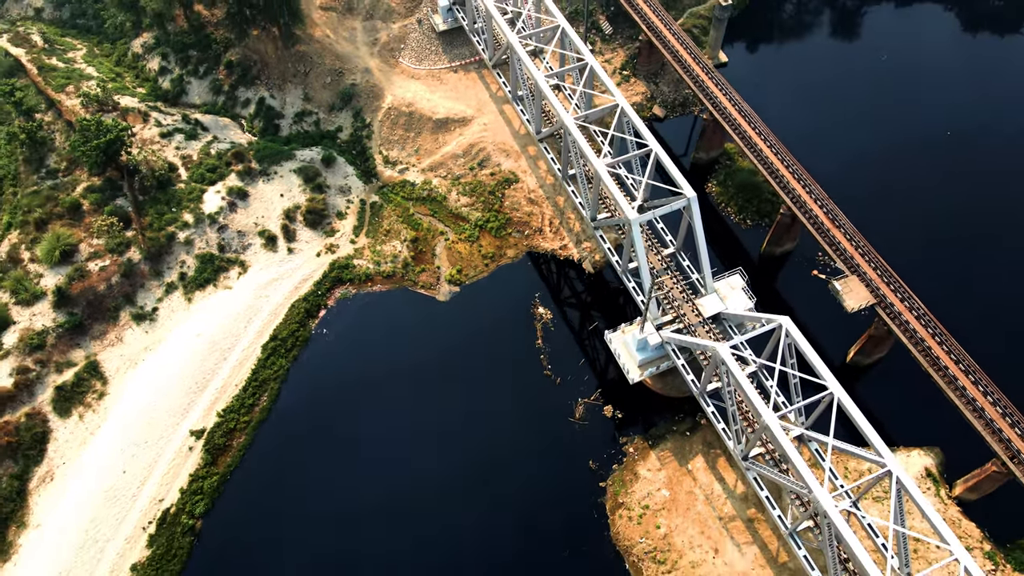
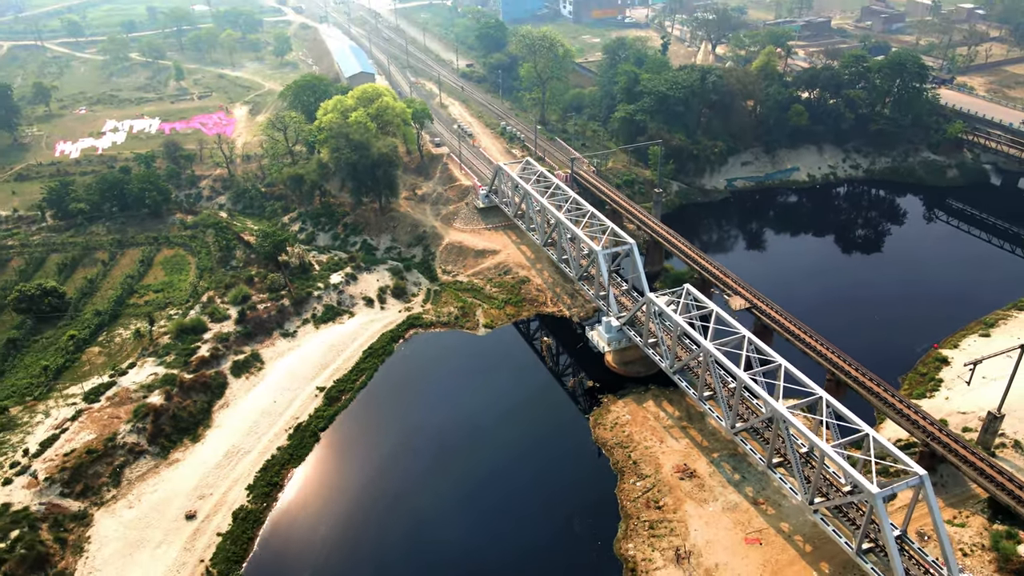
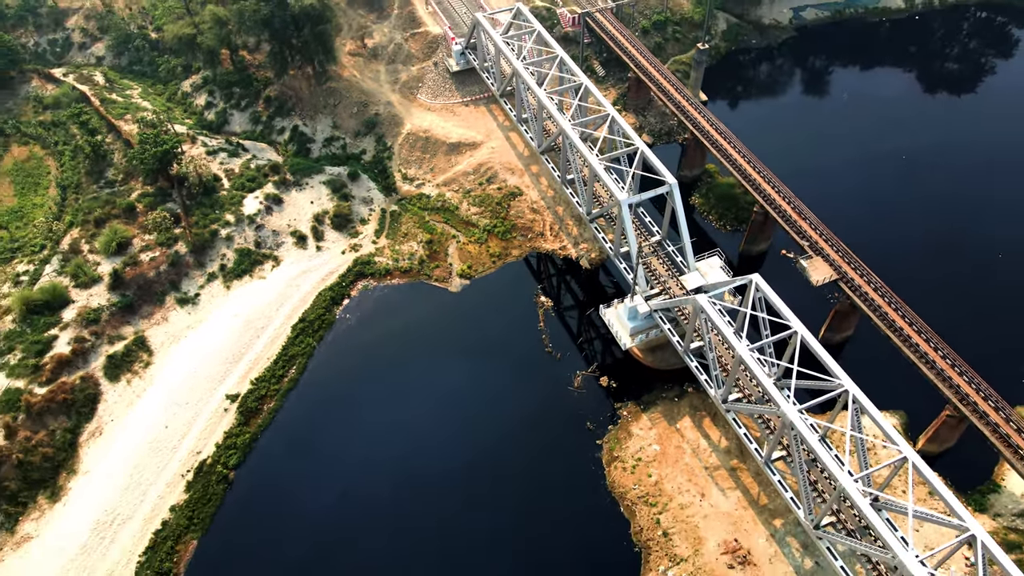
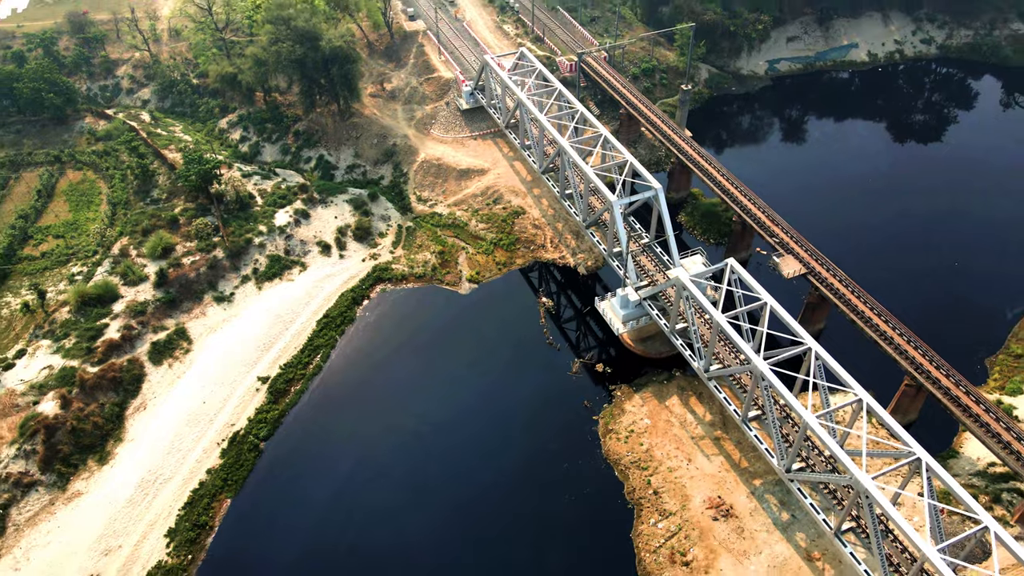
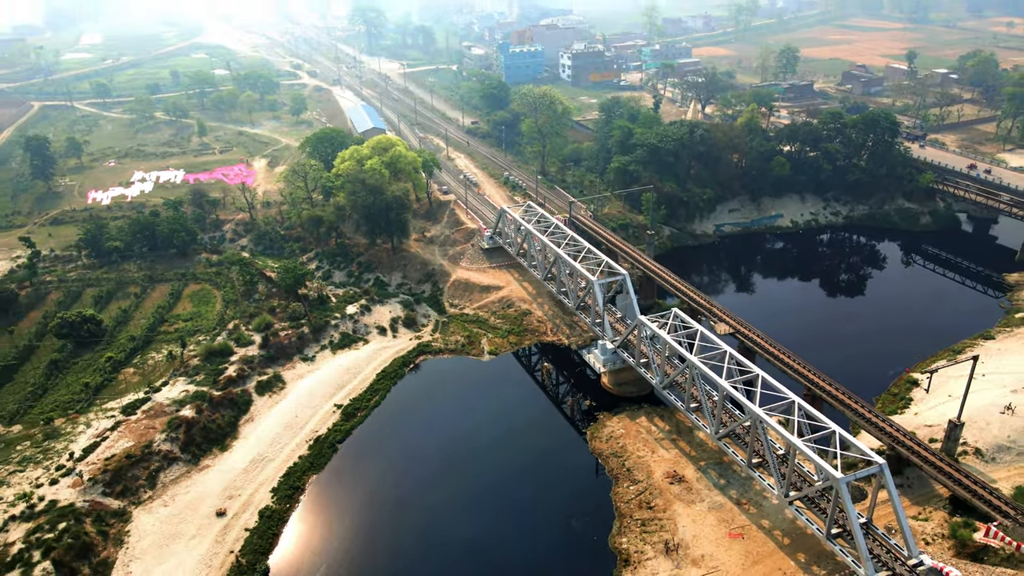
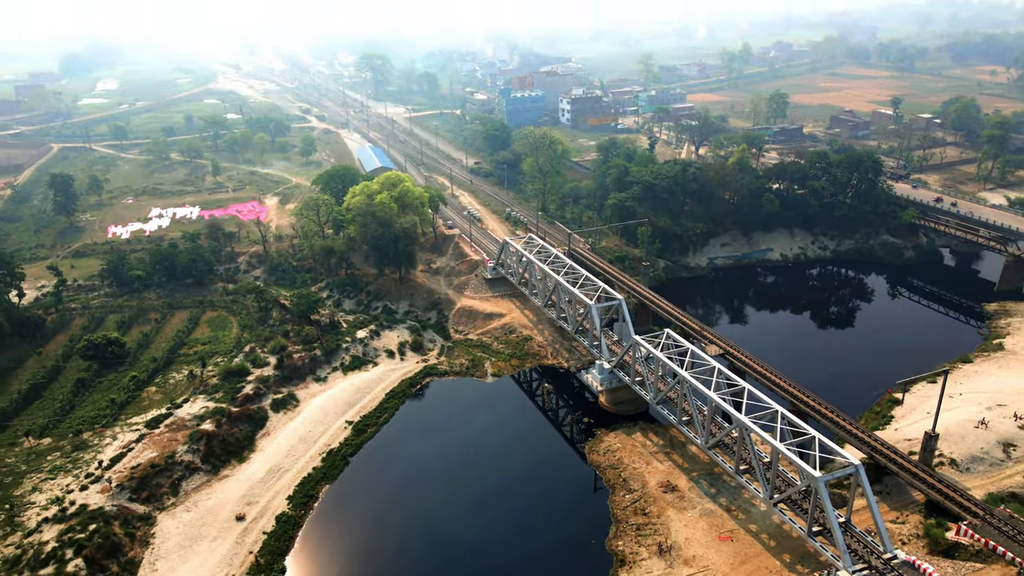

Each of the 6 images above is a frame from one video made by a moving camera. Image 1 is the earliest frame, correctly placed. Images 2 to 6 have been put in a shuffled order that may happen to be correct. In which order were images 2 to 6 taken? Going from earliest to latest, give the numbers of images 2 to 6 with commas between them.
3, 4, 2, 5, 6
